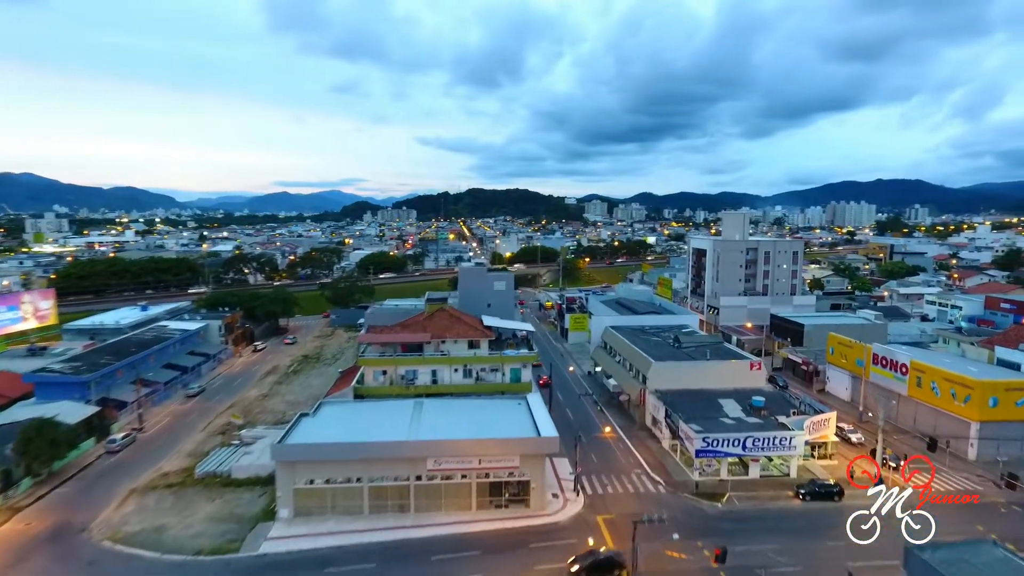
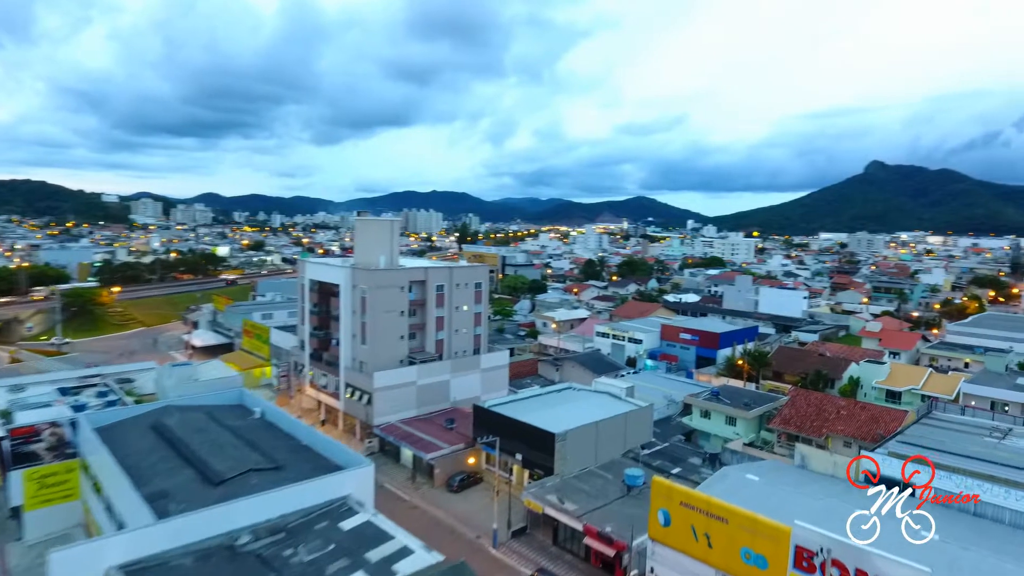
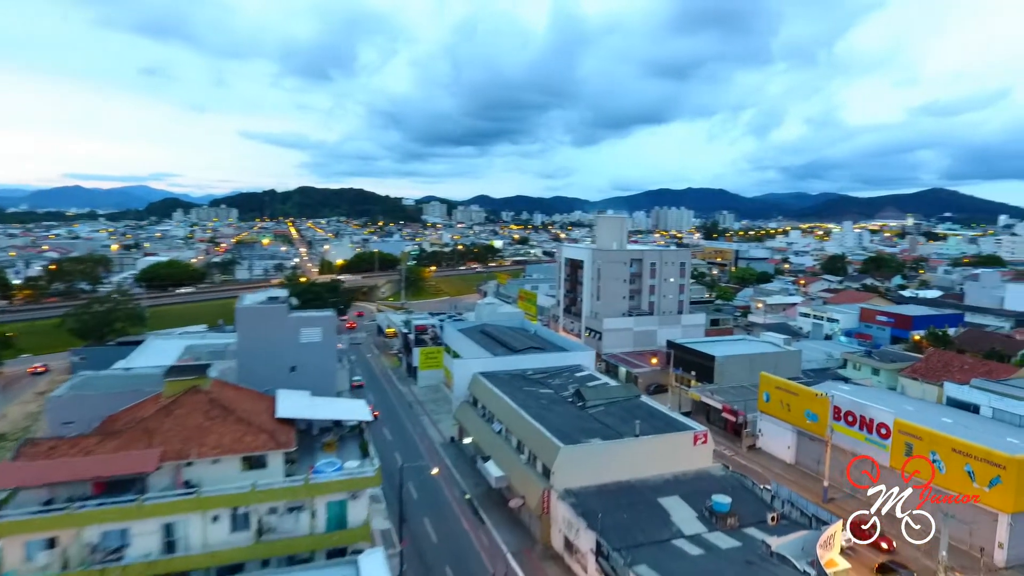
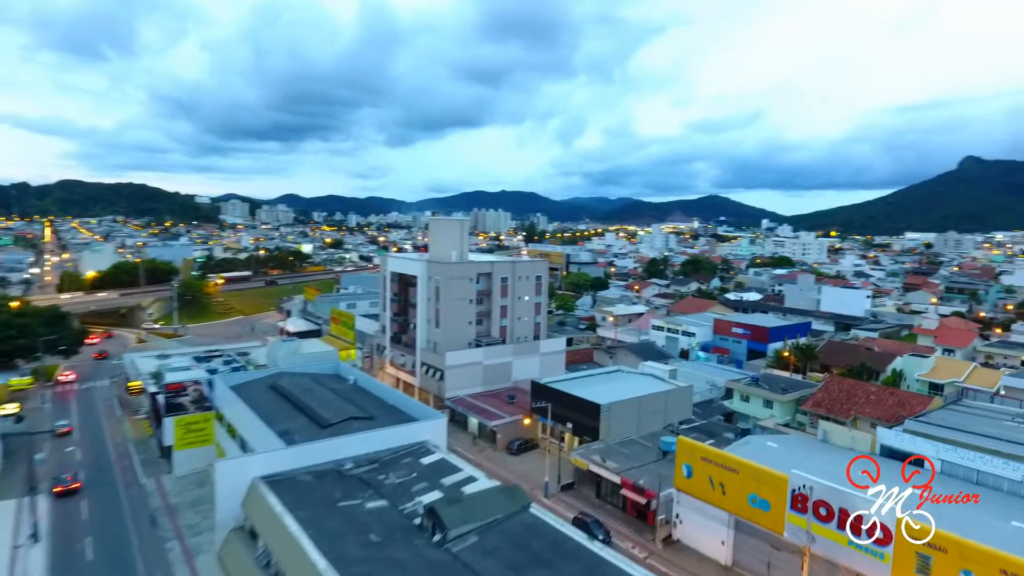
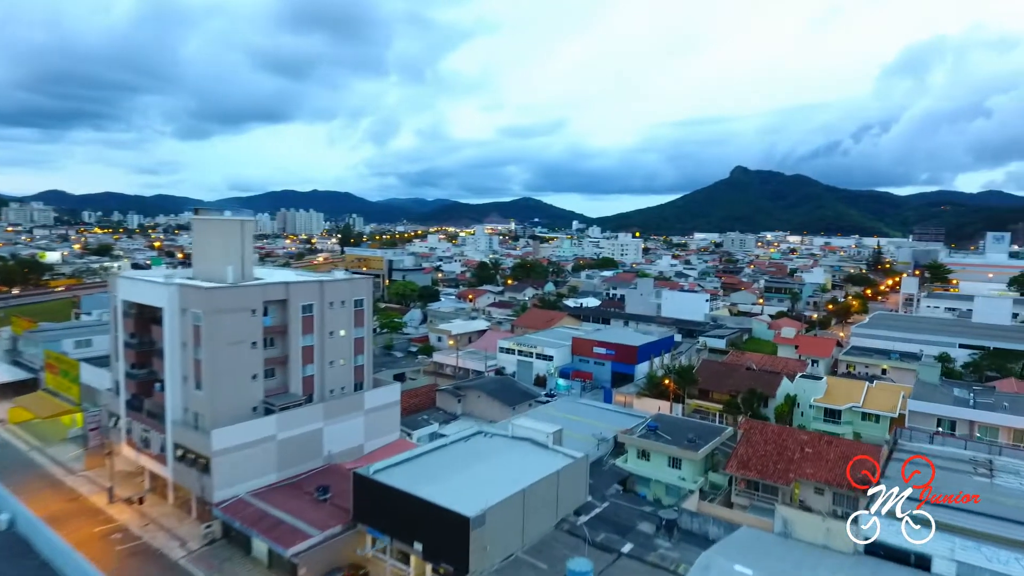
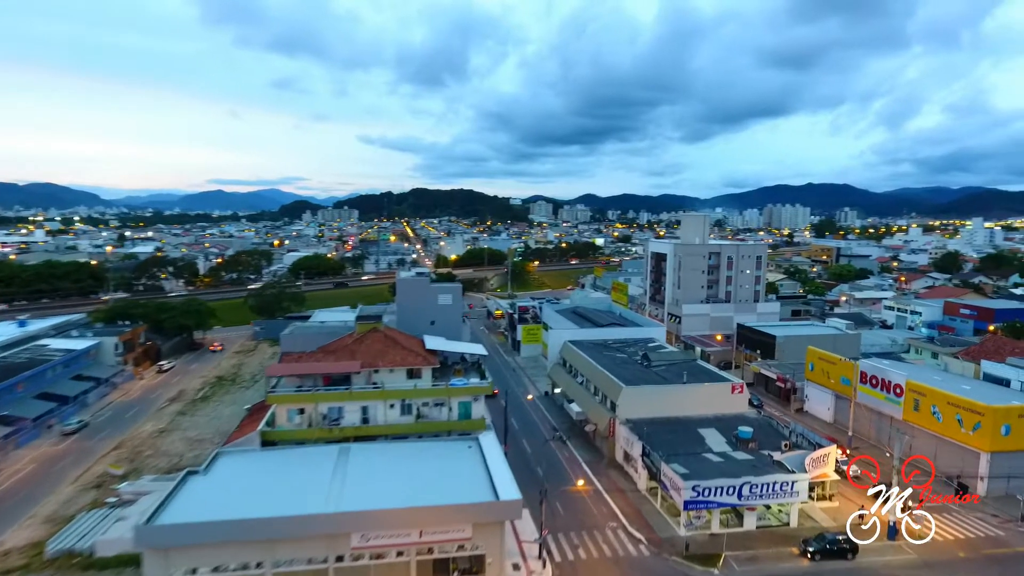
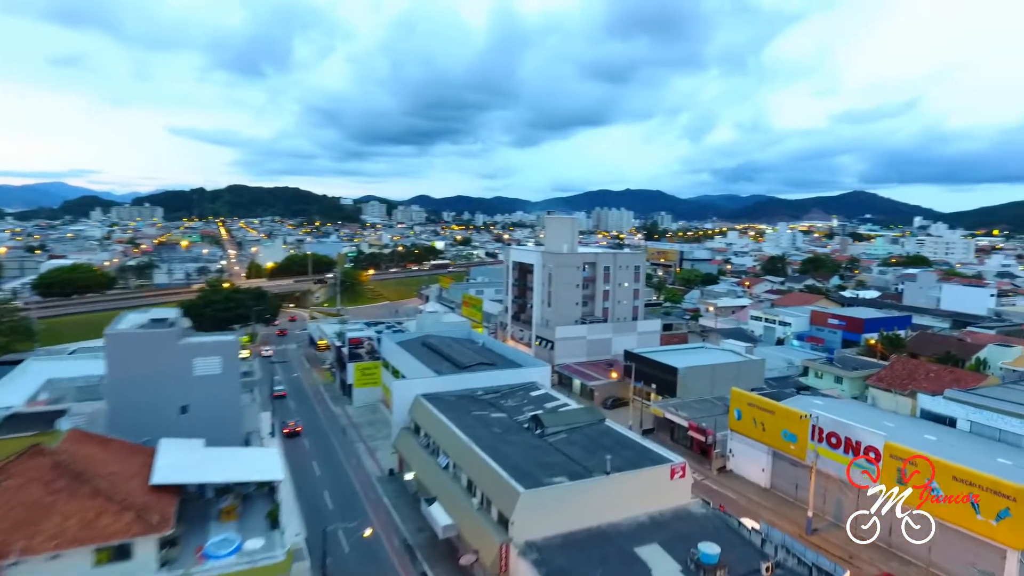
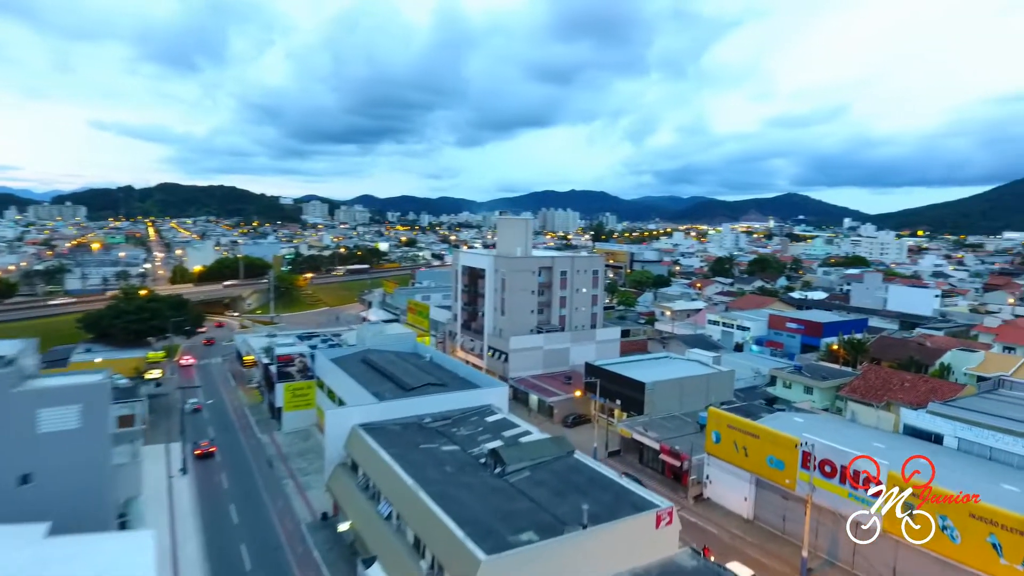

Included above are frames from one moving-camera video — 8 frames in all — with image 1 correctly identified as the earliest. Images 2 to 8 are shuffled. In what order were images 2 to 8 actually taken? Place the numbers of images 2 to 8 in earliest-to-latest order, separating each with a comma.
6, 3, 7, 8, 4, 2, 5
